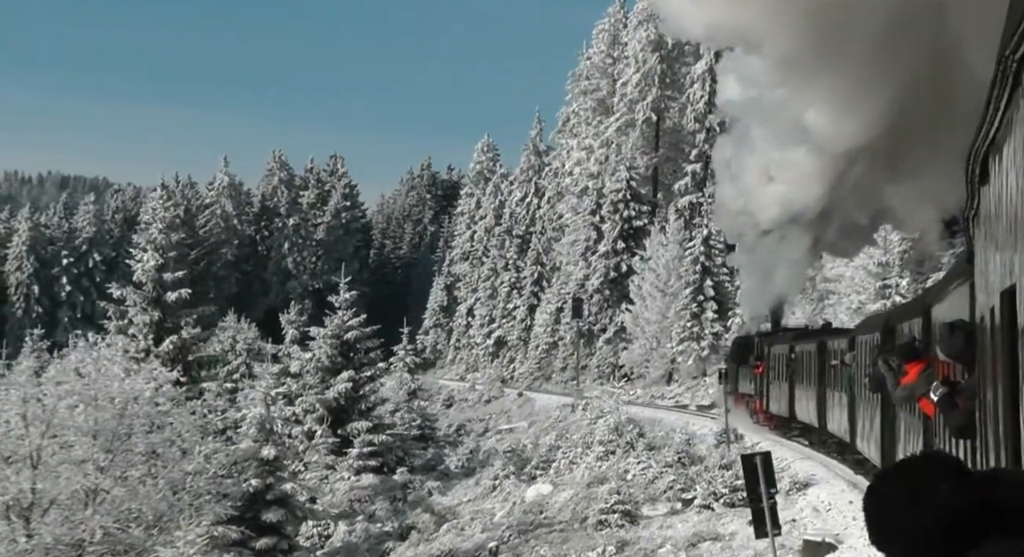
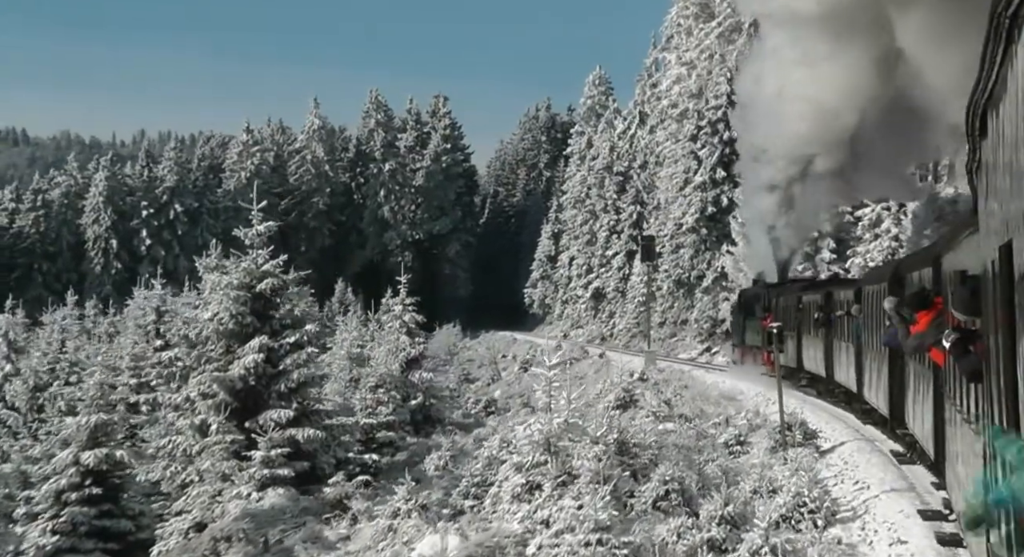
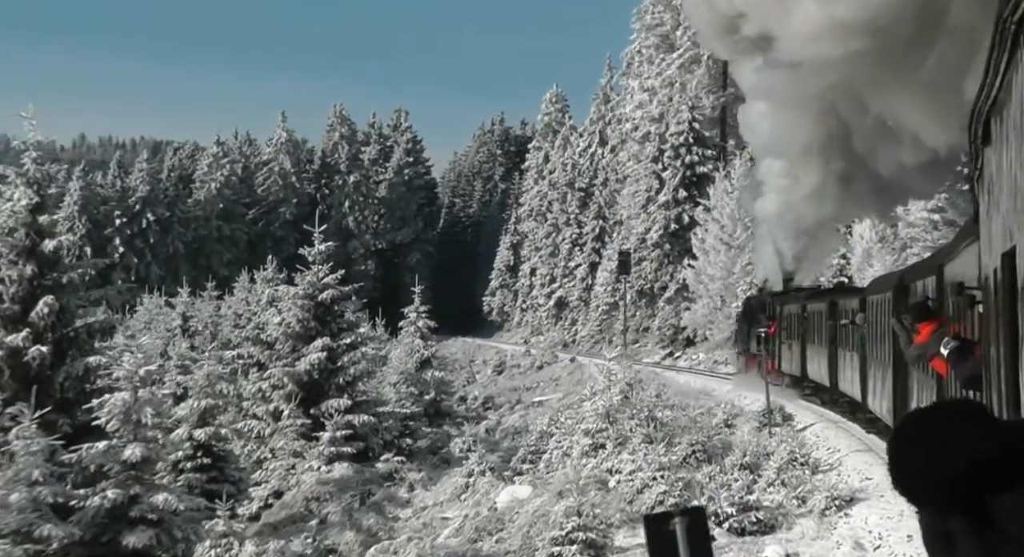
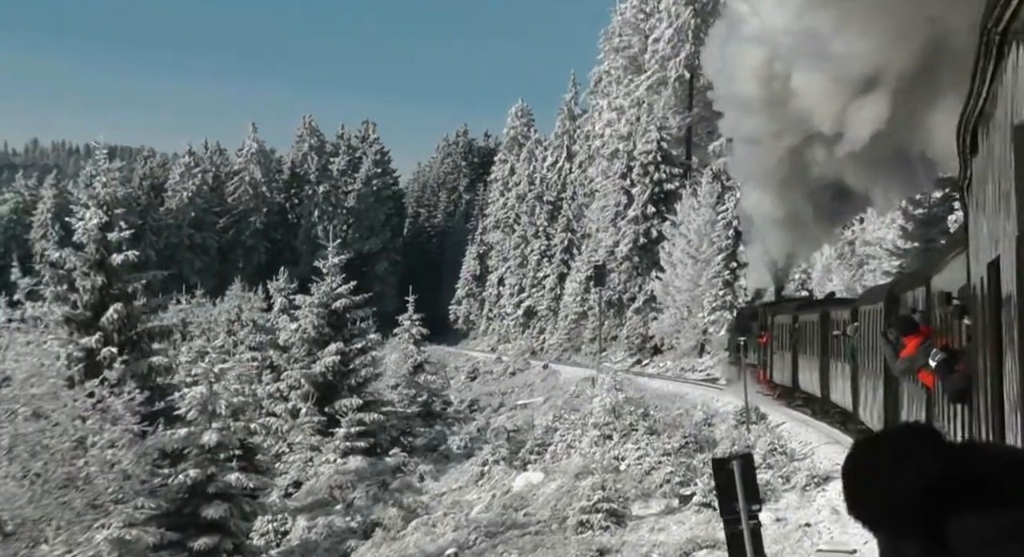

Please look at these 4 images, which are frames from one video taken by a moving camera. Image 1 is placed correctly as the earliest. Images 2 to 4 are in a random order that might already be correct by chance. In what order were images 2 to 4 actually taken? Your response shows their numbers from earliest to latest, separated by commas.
4, 3, 2
